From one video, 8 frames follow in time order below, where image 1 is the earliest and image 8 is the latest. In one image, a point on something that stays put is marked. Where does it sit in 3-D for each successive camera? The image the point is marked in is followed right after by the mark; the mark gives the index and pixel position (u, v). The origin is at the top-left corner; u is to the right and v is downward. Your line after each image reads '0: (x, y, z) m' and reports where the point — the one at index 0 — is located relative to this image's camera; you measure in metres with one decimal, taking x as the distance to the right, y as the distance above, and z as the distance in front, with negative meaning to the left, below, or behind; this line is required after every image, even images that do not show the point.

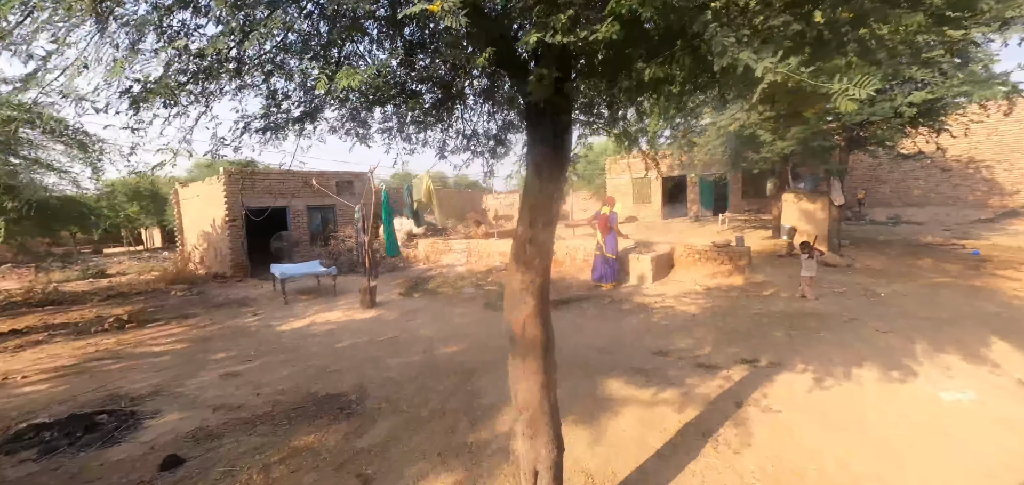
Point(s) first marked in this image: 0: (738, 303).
0: (+4.1, -1.1, +8.2) m
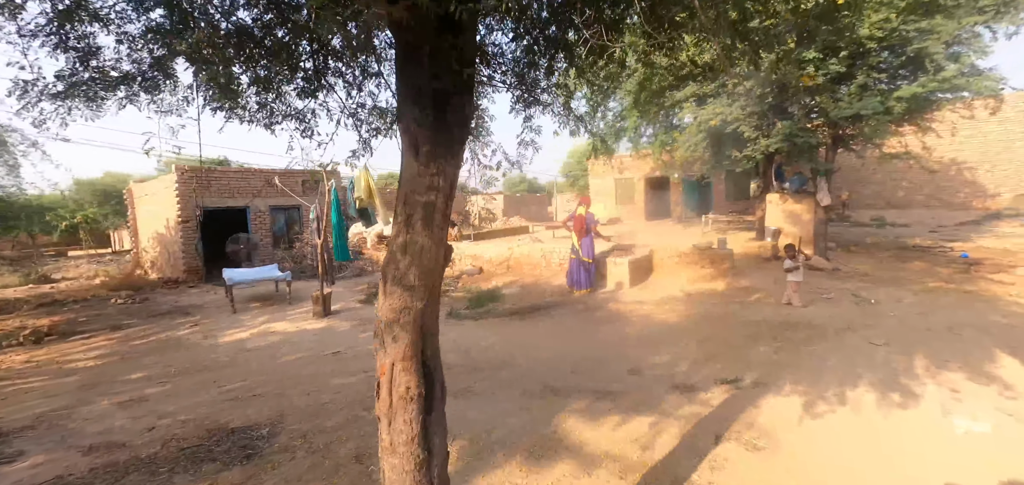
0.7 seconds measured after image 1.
0: (+3.5, -1.2, +7.6) m
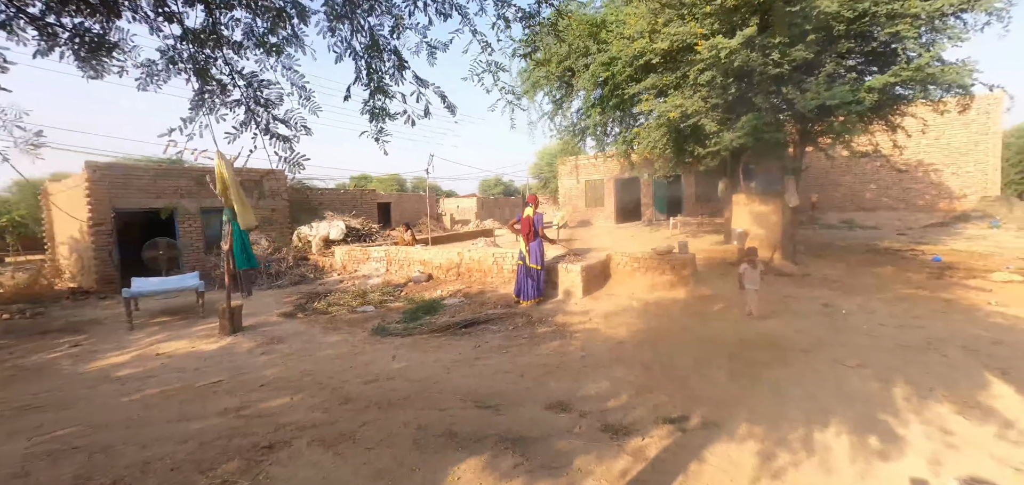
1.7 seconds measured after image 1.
0: (+2.4, -1.2, +6.7) m
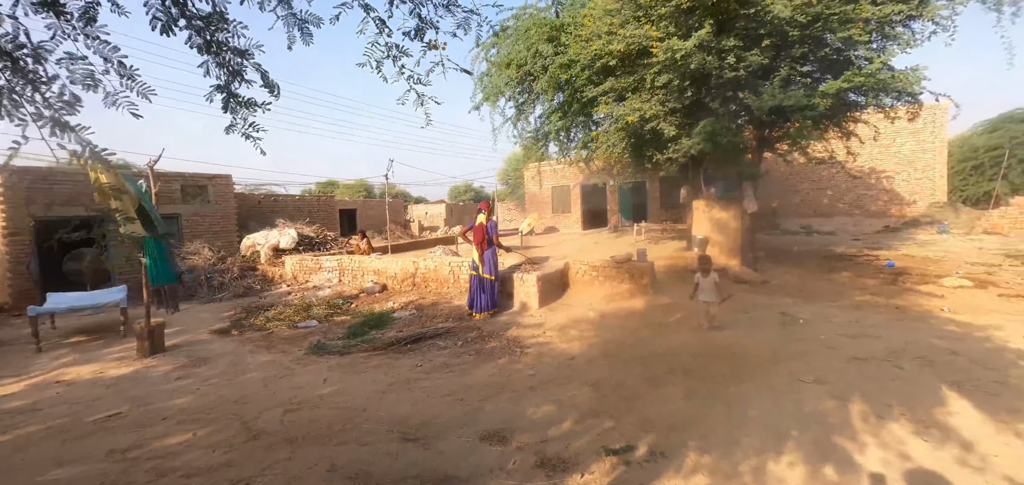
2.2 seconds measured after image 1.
0: (+1.7, -1.4, +6.4) m
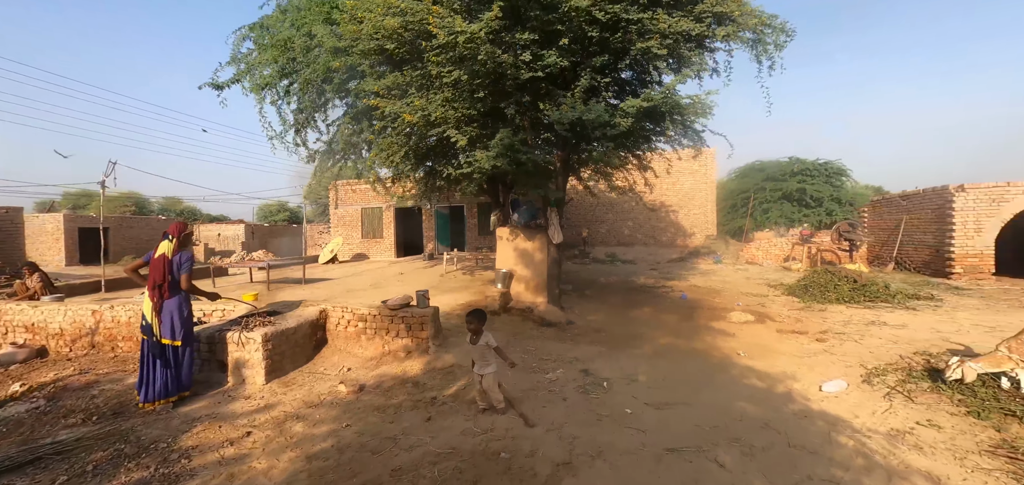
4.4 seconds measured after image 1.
0: (-1.2, -1.8, +4.2) m
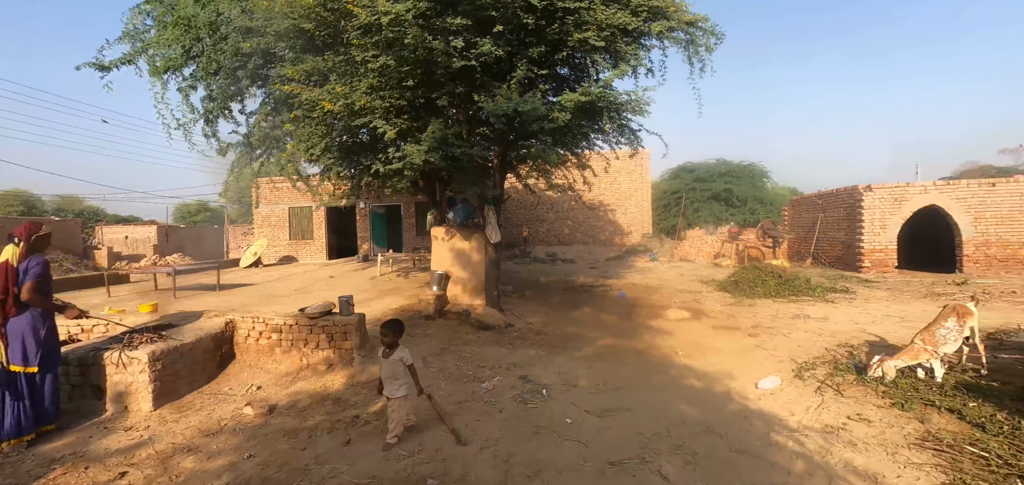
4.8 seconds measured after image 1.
0: (-1.8, -1.8, +3.6) m
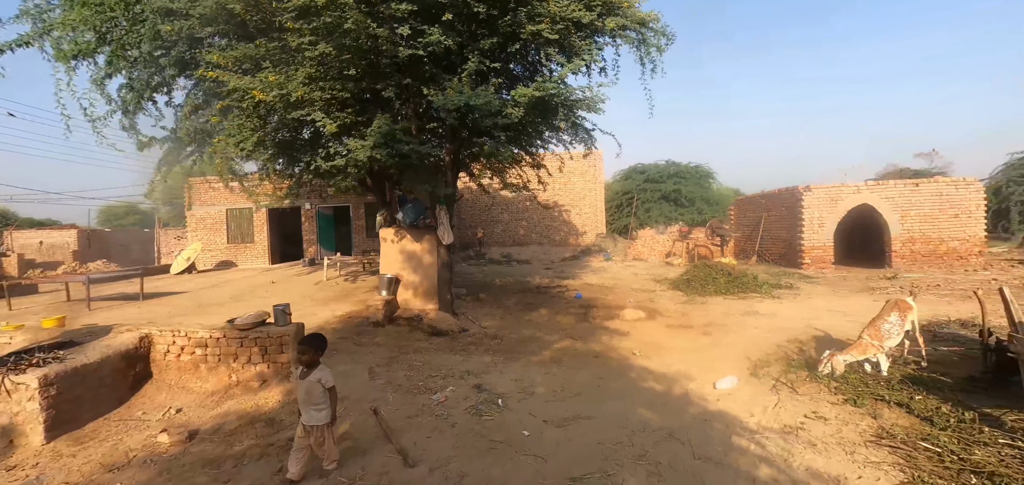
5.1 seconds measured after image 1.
0: (-2.1, -1.8, +3.2) m
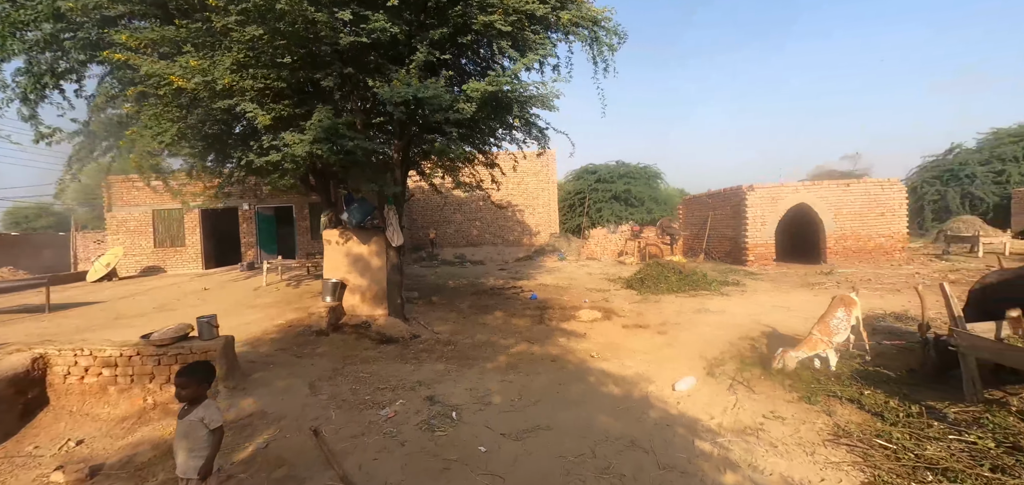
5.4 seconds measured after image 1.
0: (-2.4, -1.9, +2.7) m
